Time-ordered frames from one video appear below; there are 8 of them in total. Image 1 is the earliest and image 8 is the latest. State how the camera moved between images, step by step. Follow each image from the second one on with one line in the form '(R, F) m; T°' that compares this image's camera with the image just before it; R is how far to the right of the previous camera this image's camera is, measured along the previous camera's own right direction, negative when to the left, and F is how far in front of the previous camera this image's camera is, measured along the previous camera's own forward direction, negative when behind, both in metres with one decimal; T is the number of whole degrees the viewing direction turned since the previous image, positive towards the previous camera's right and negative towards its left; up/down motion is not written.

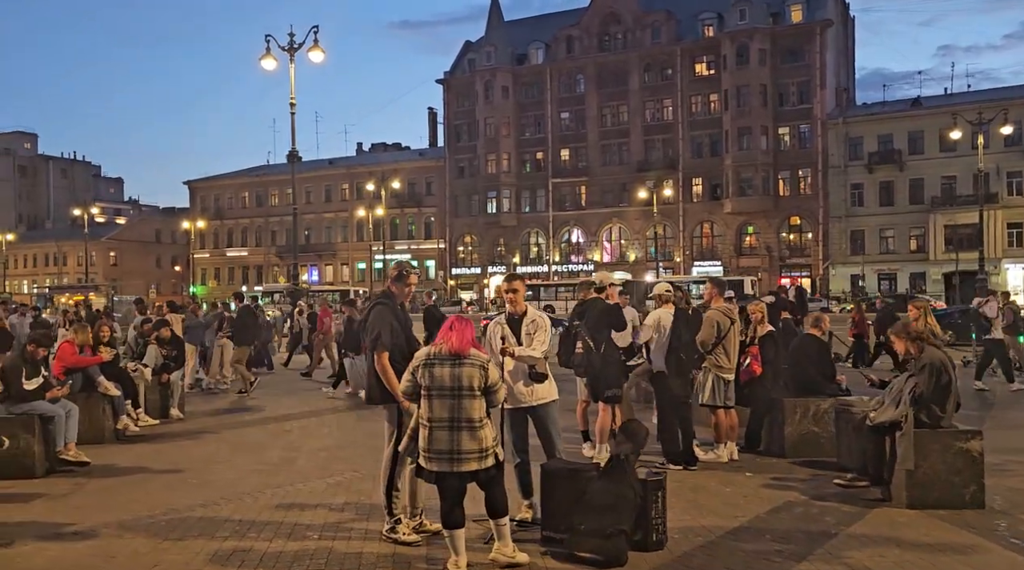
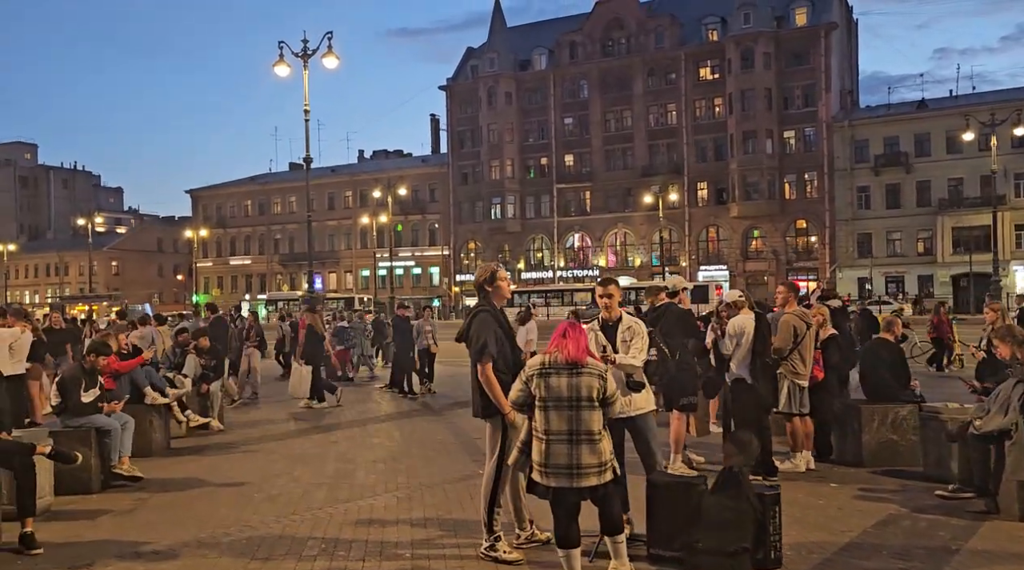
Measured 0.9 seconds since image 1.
(-0.7, +0.3) m; 0°
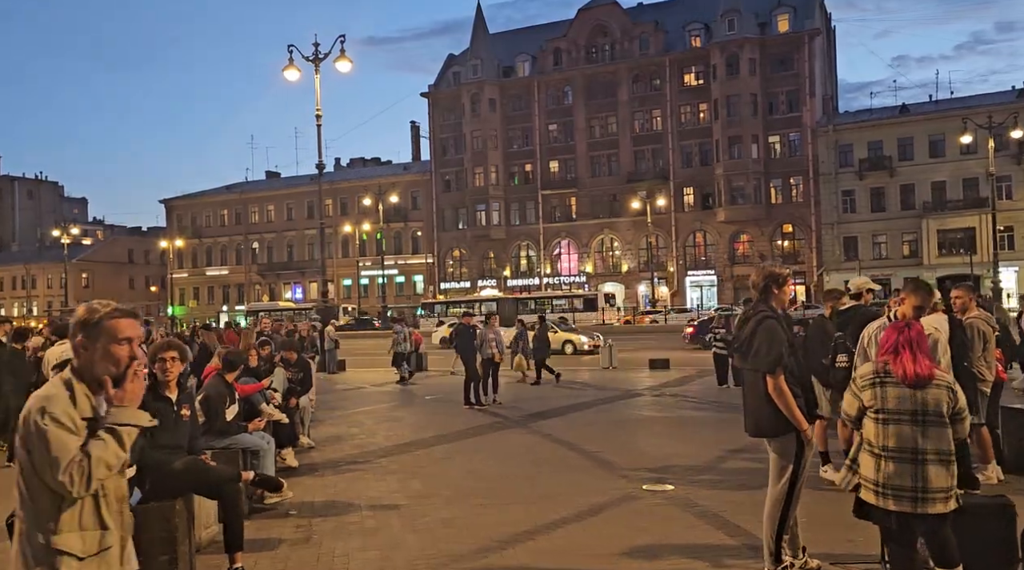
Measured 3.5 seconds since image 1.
(-2.0, +0.6) m; +2°
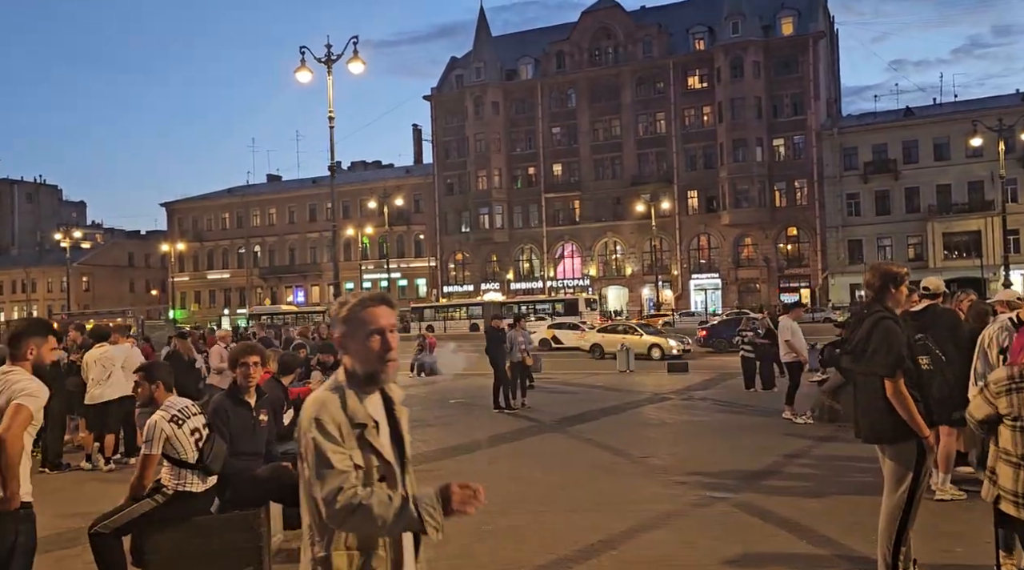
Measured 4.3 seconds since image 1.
(-0.6, +0.2) m; 0°
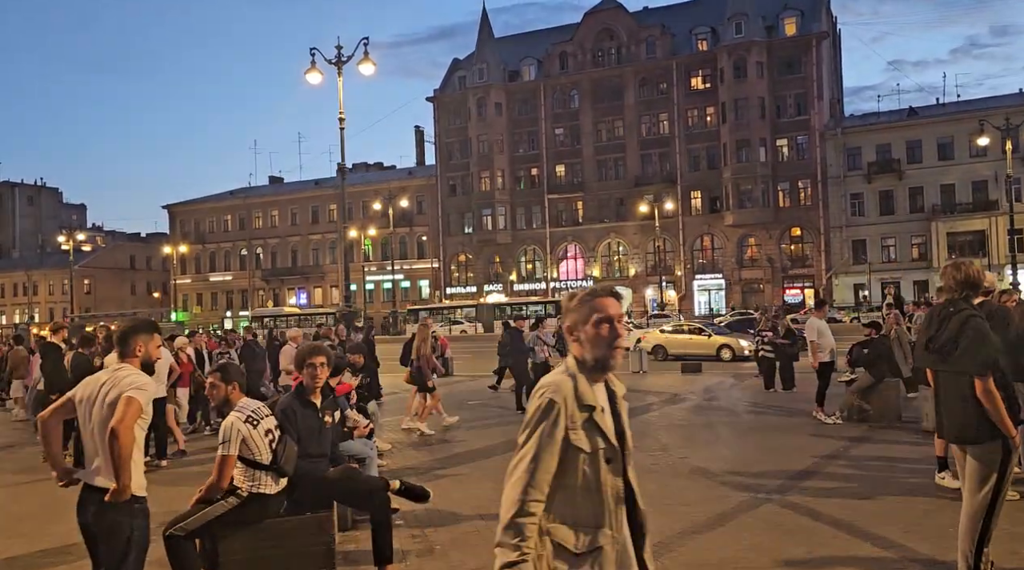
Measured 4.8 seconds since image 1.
(-0.5, 0.0) m; 0°
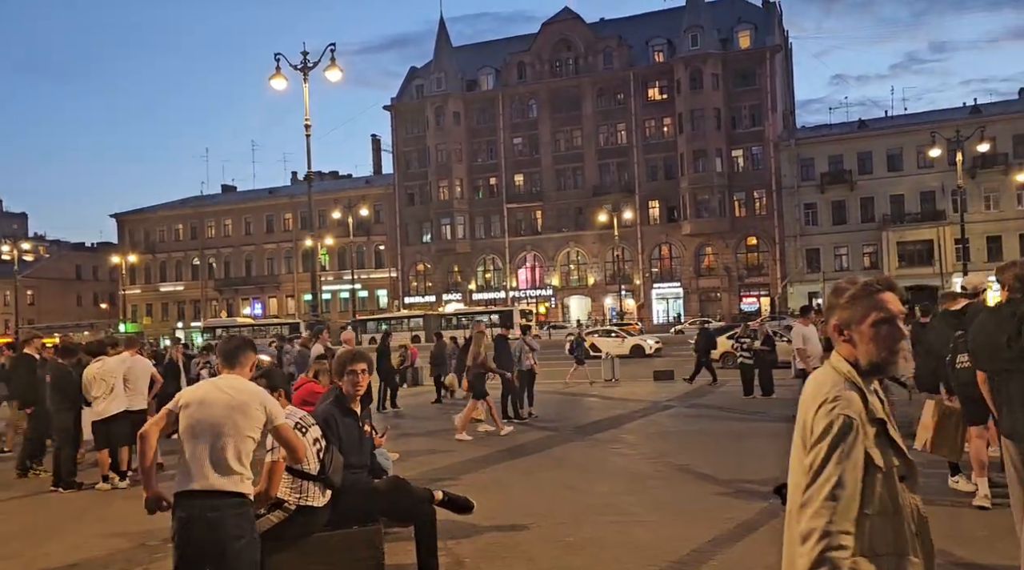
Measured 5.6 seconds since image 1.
(-0.6, +0.2) m; +3°
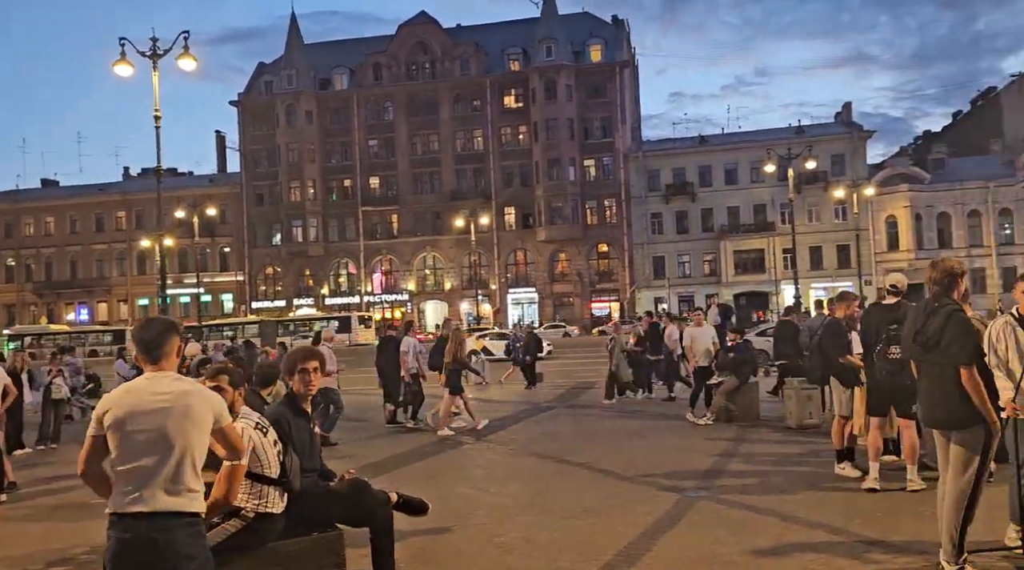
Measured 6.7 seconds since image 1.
(-0.7, +0.1) m; +10°
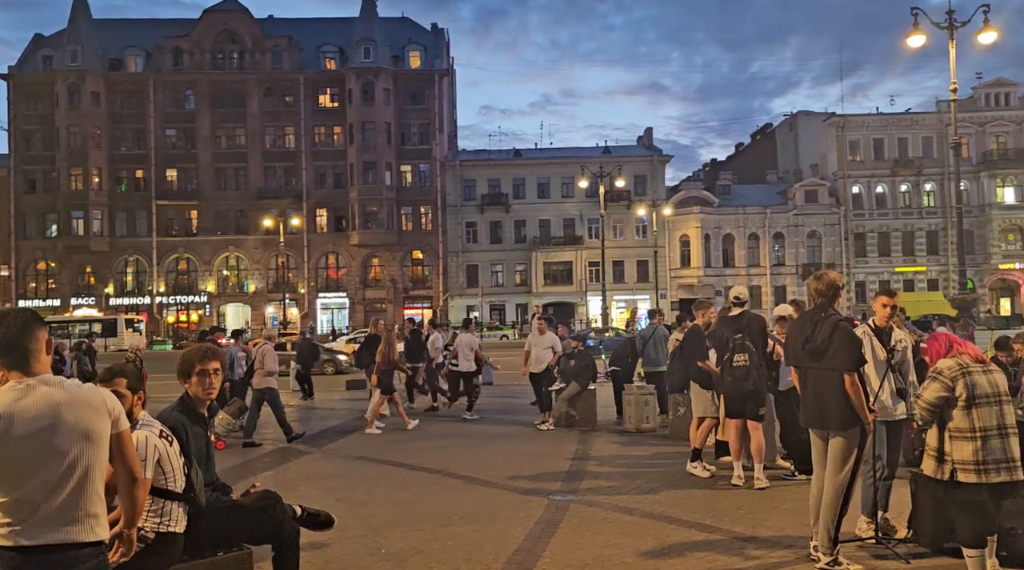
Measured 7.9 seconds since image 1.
(-0.7, +0.2) m; +12°
